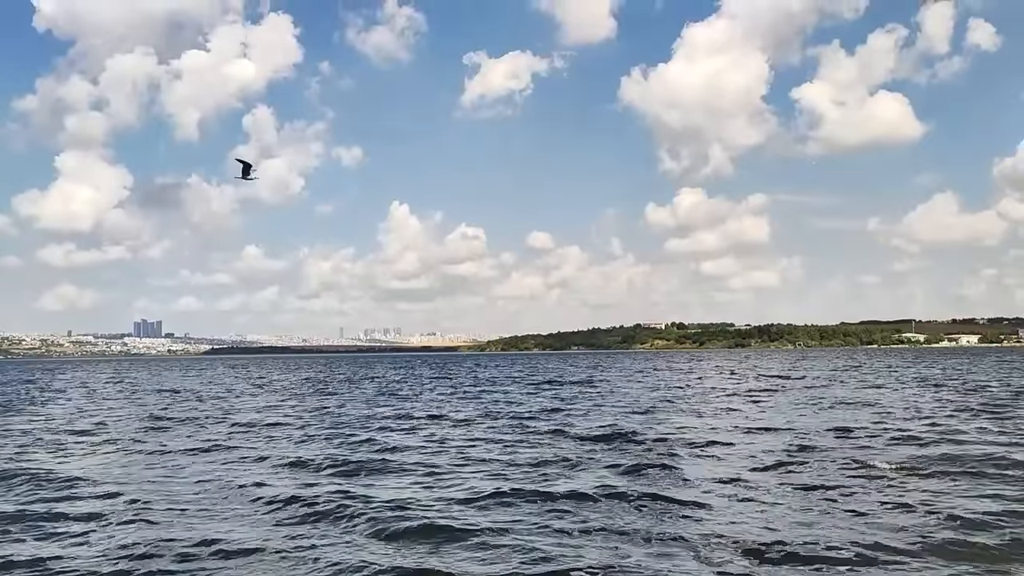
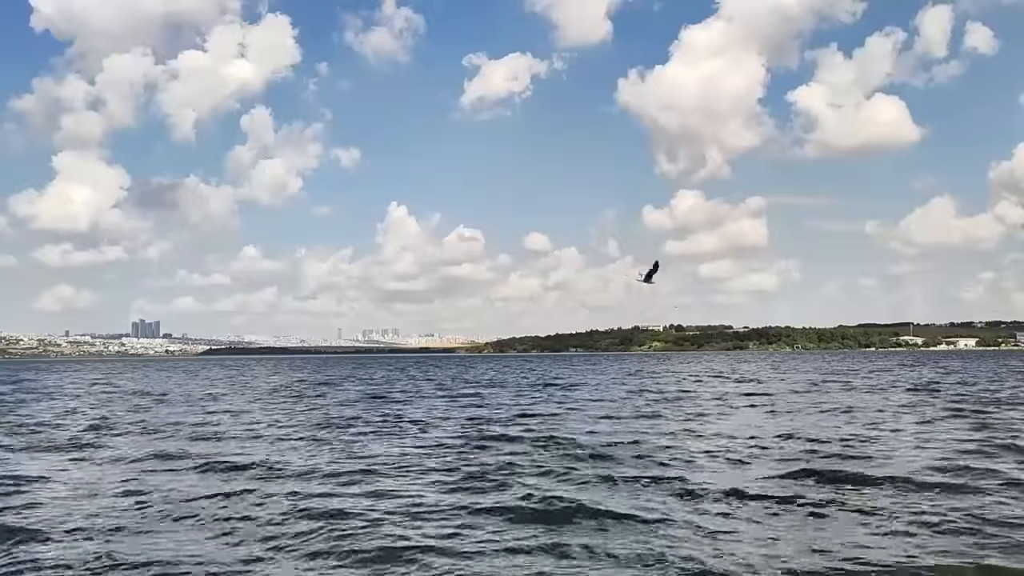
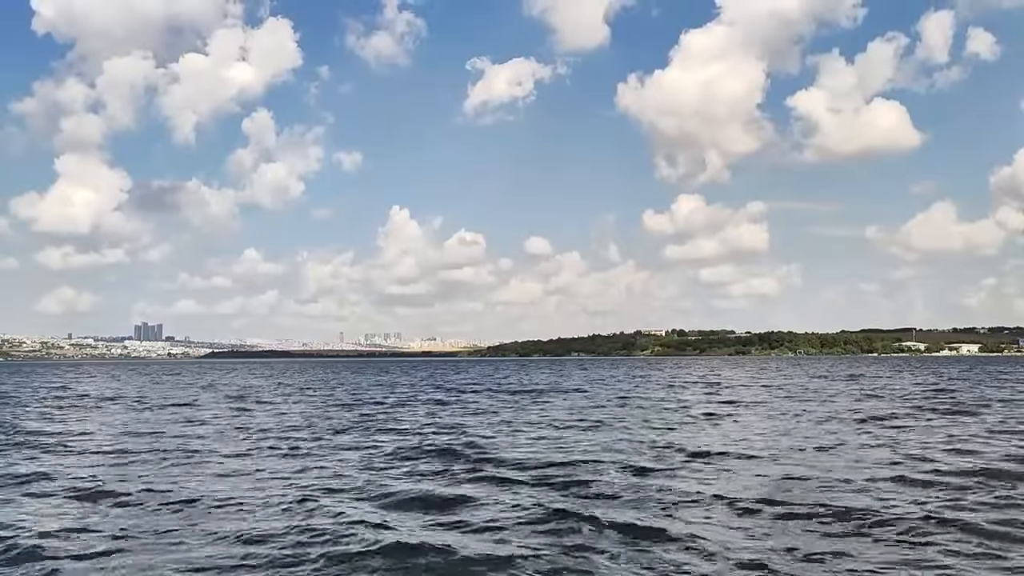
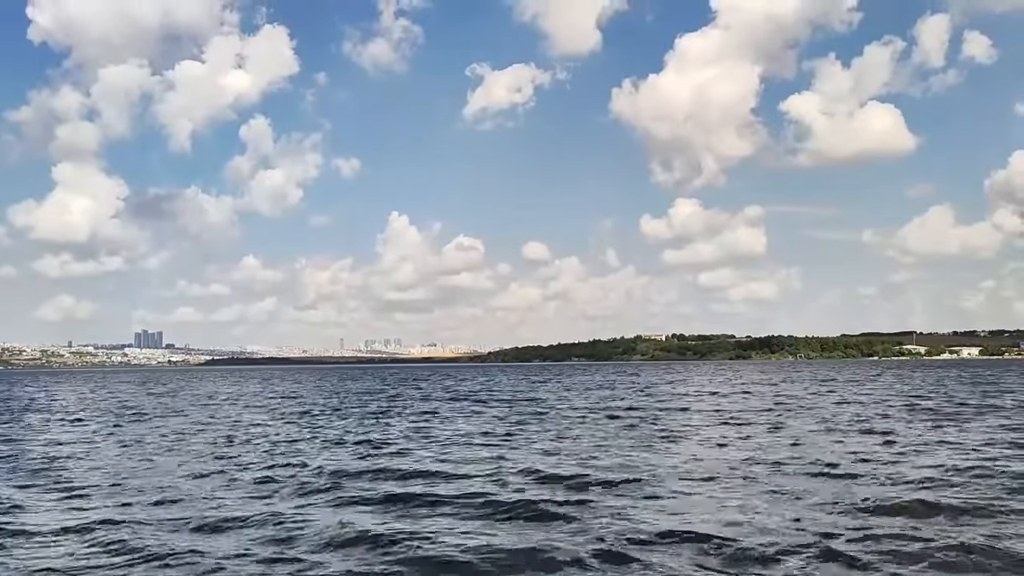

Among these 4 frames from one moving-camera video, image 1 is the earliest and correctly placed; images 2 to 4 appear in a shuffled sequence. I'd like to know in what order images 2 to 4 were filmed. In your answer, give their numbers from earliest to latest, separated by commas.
2, 3, 4
